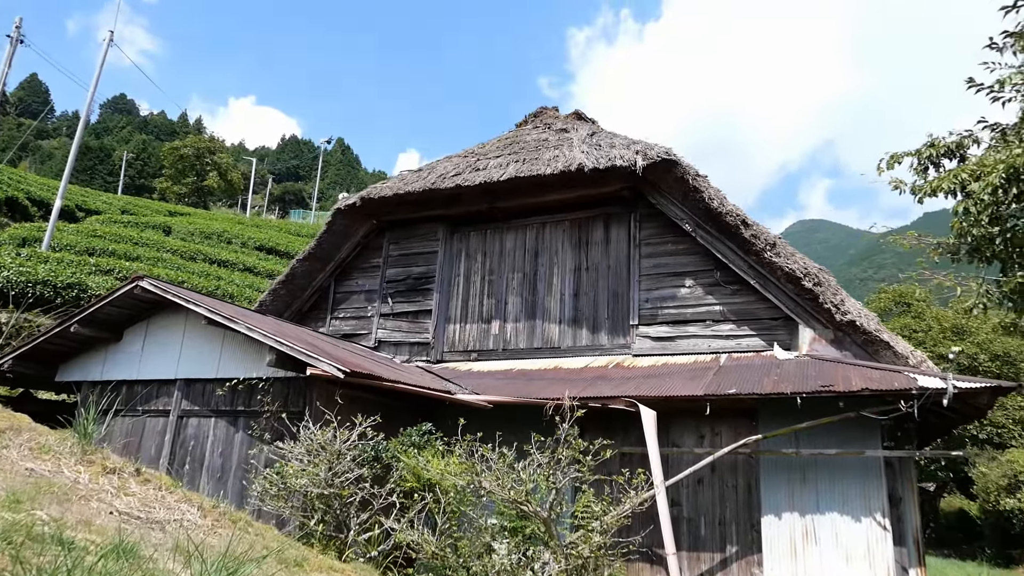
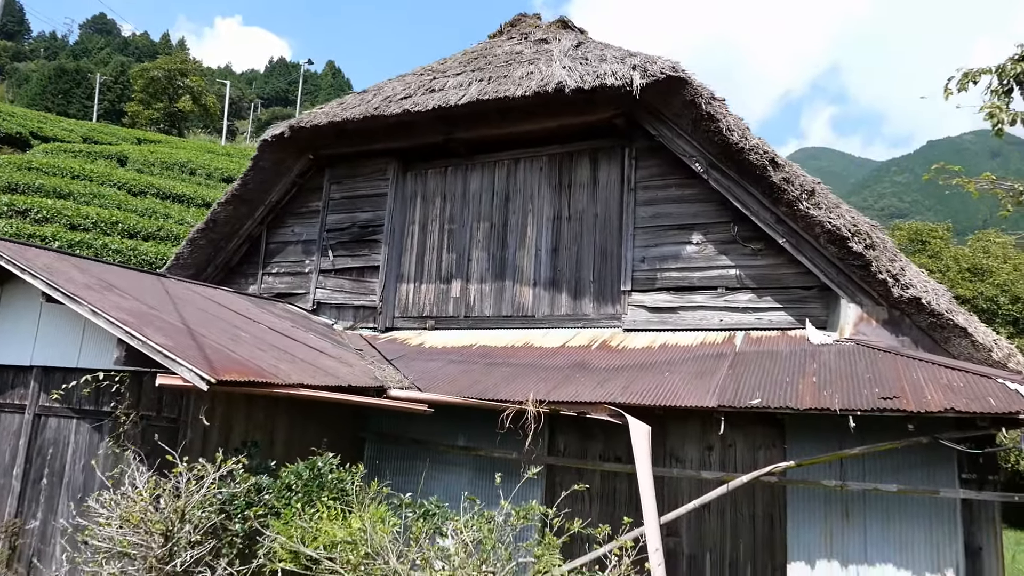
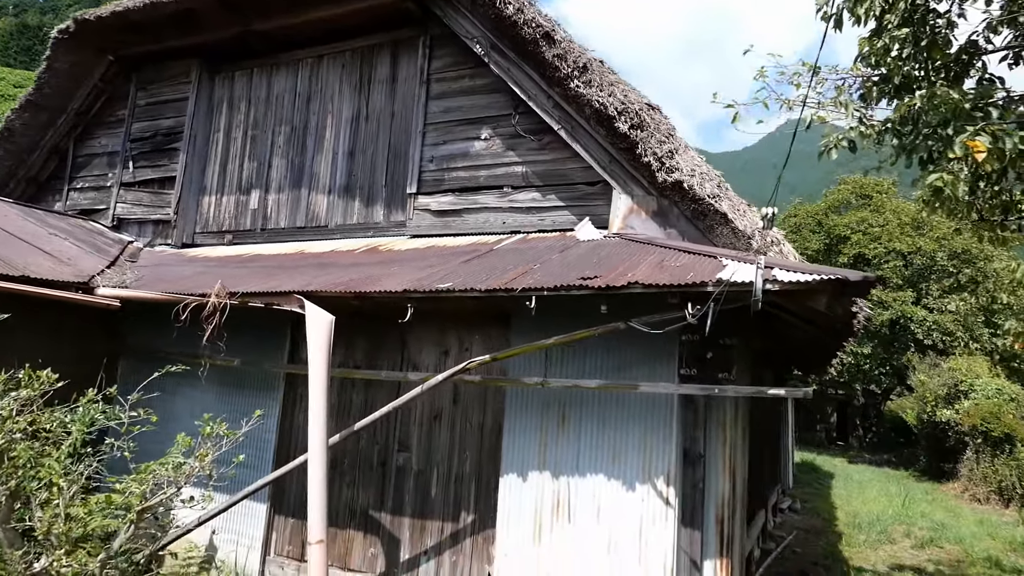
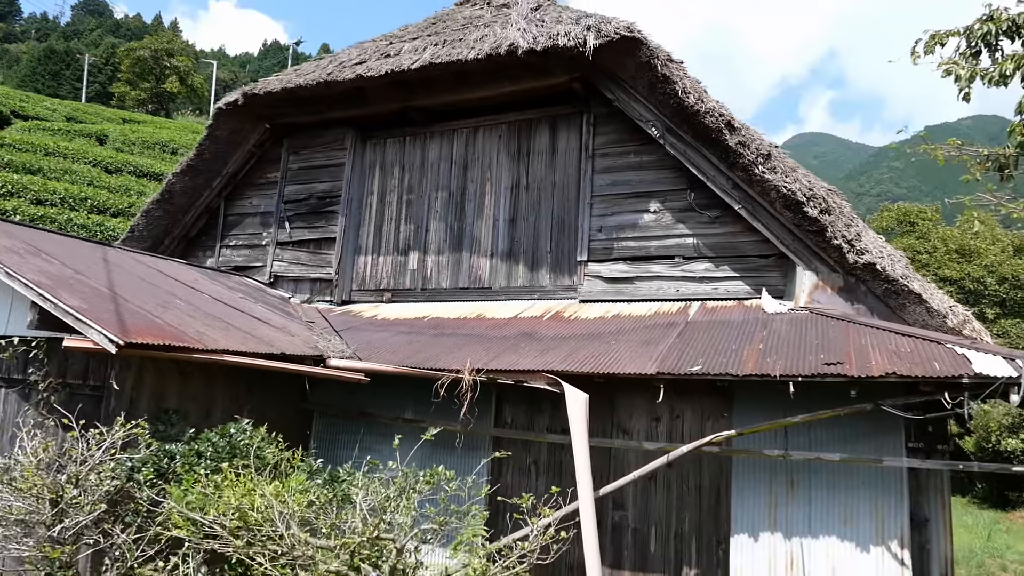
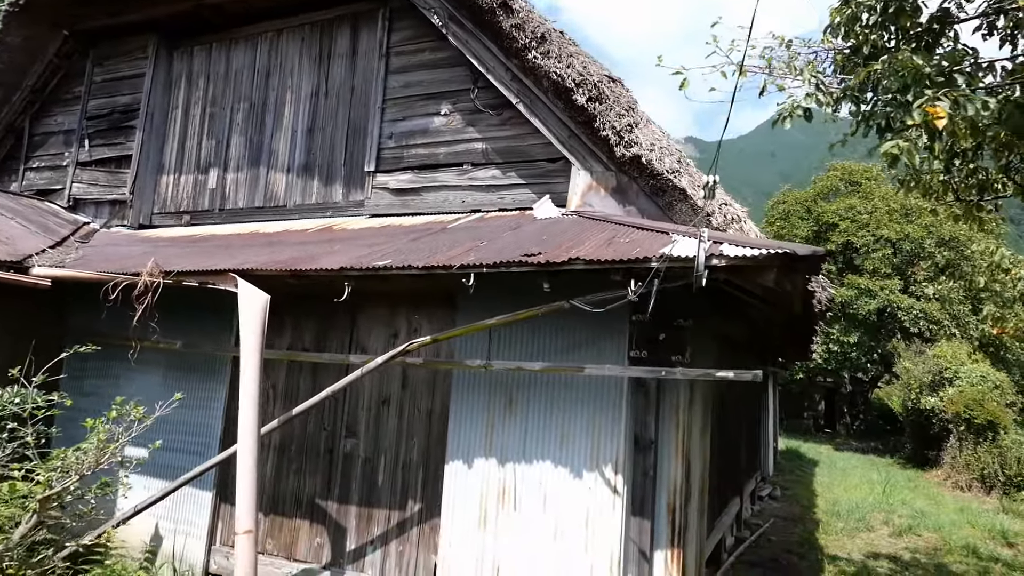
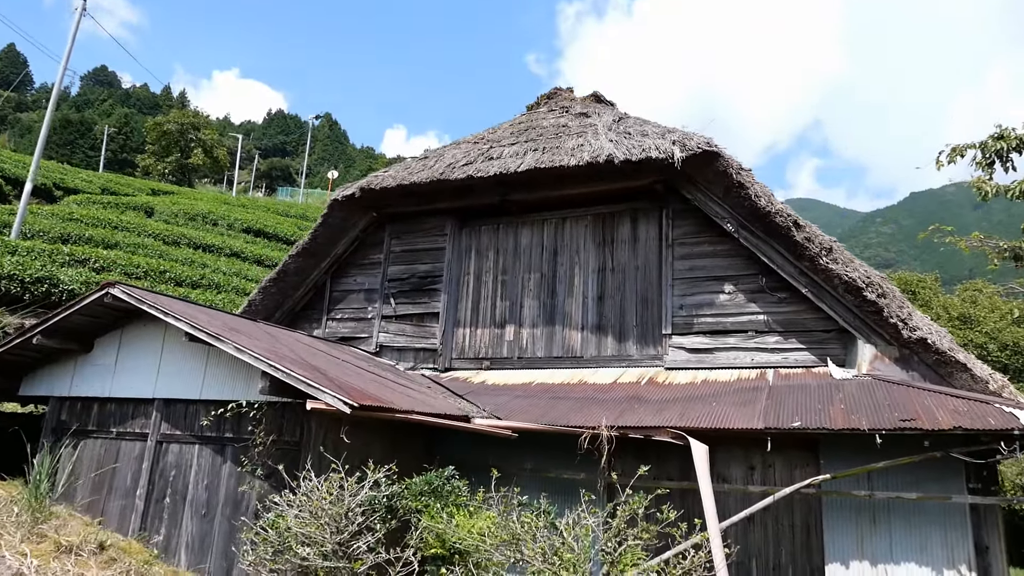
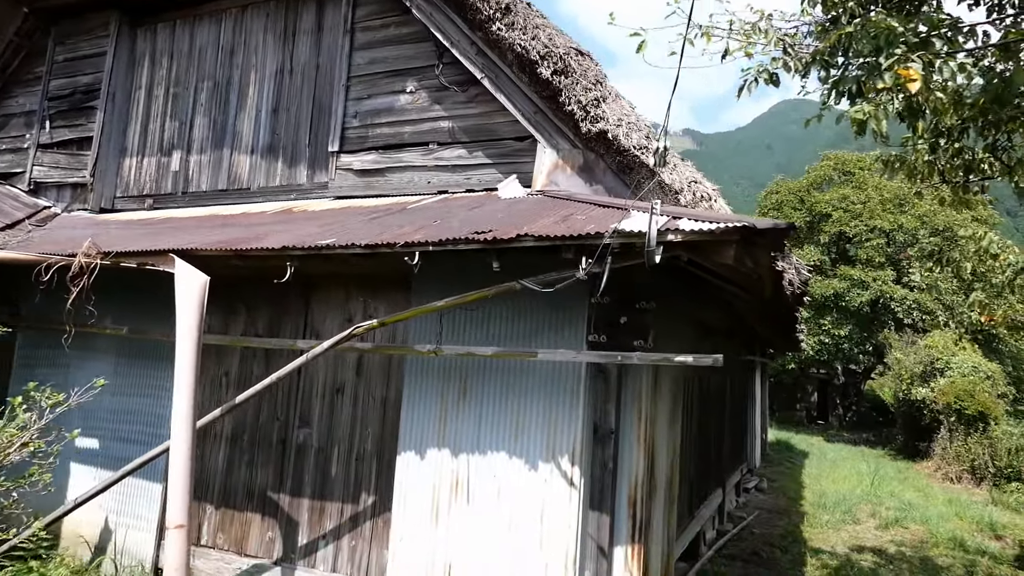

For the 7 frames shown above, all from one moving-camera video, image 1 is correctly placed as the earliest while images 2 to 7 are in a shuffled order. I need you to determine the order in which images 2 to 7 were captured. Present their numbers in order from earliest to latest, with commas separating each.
6, 2, 4, 3, 5, 7
